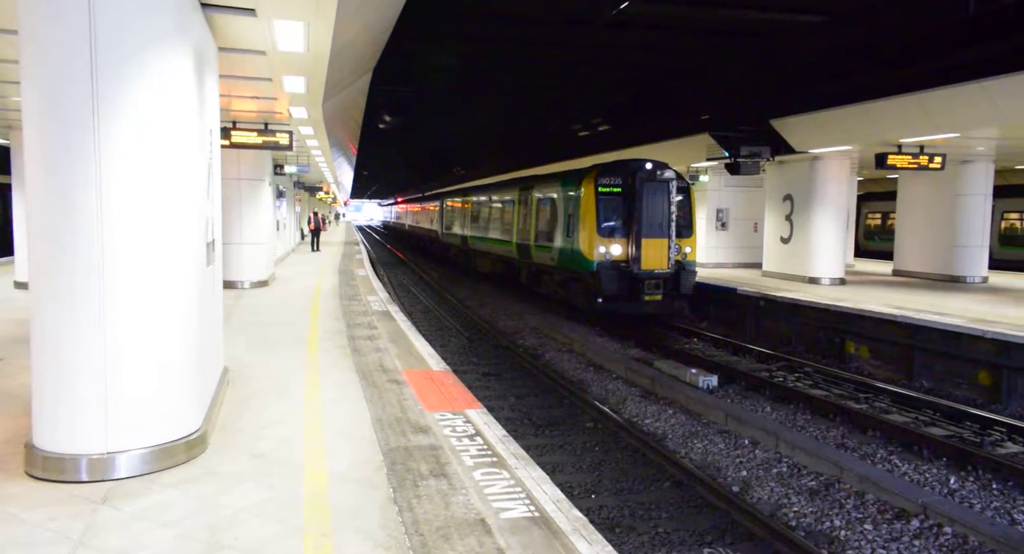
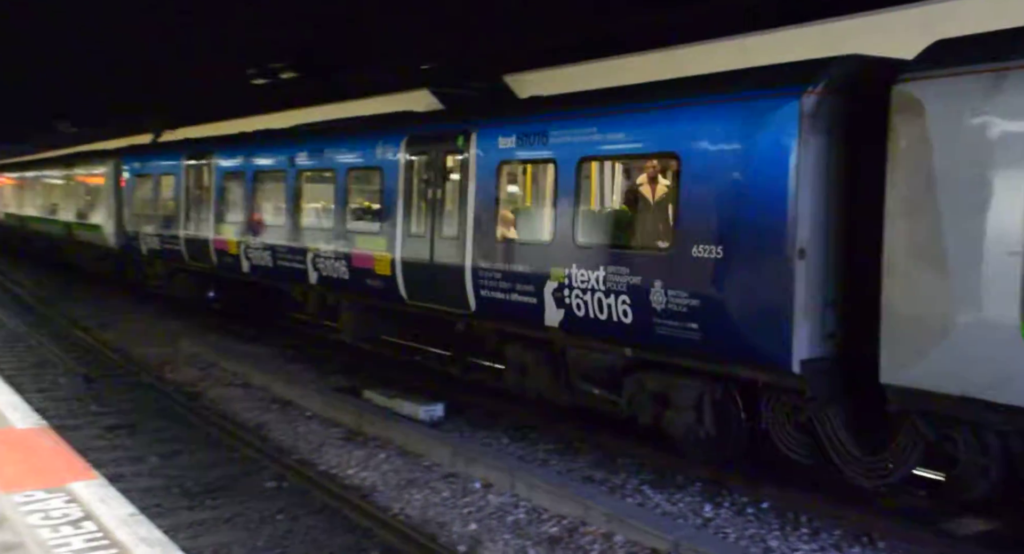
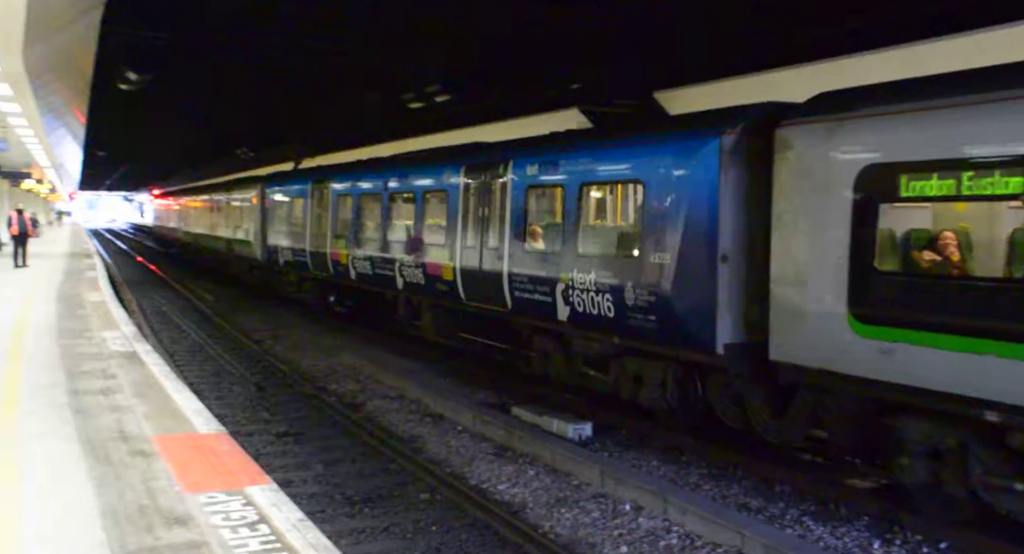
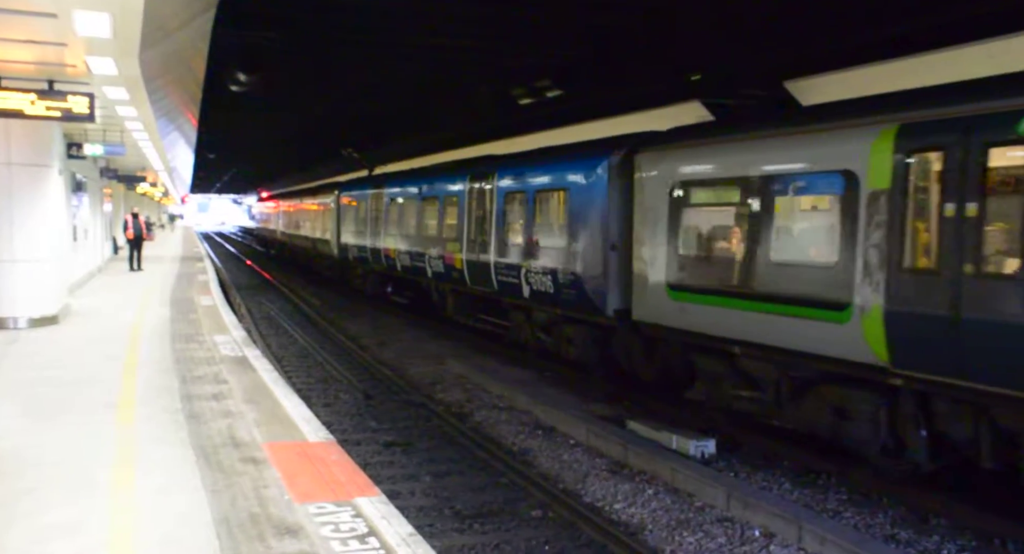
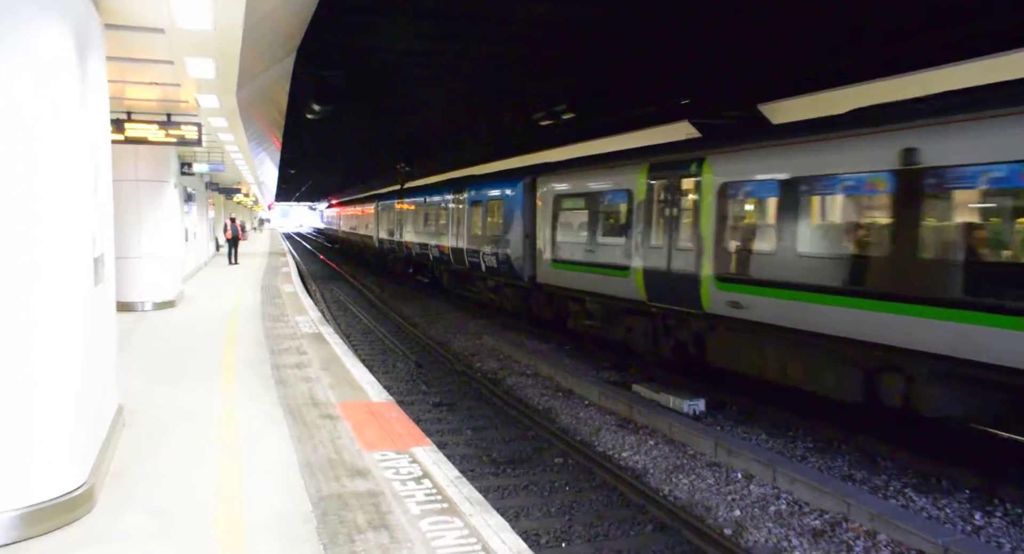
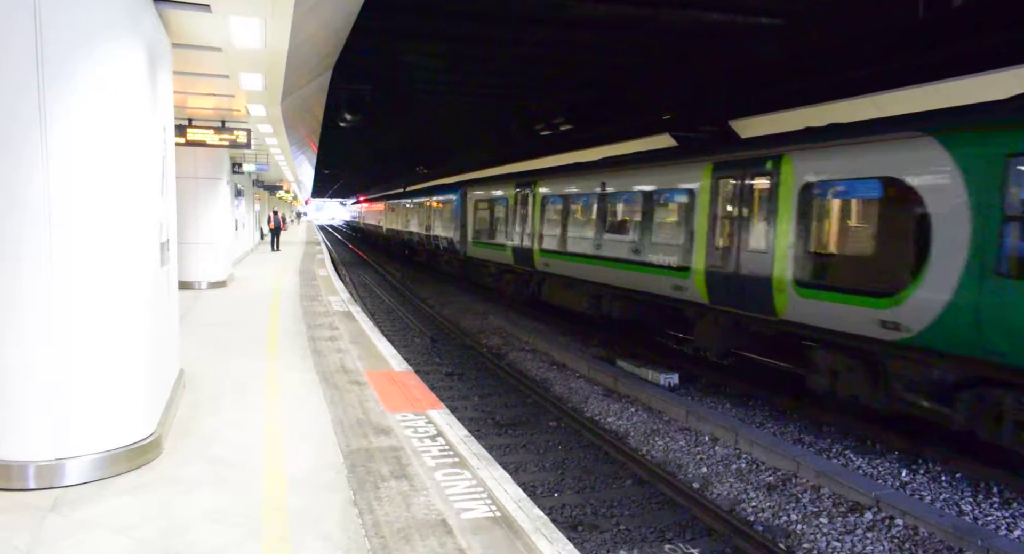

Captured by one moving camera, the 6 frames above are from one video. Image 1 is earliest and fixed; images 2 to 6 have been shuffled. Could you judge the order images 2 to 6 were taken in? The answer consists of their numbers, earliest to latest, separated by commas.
6, 5, 4, 3, 2
